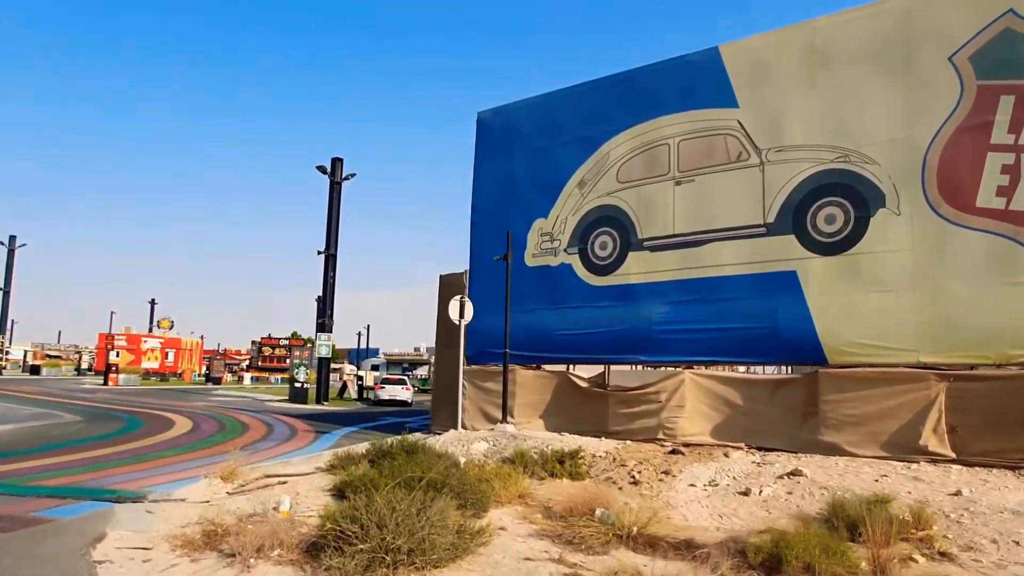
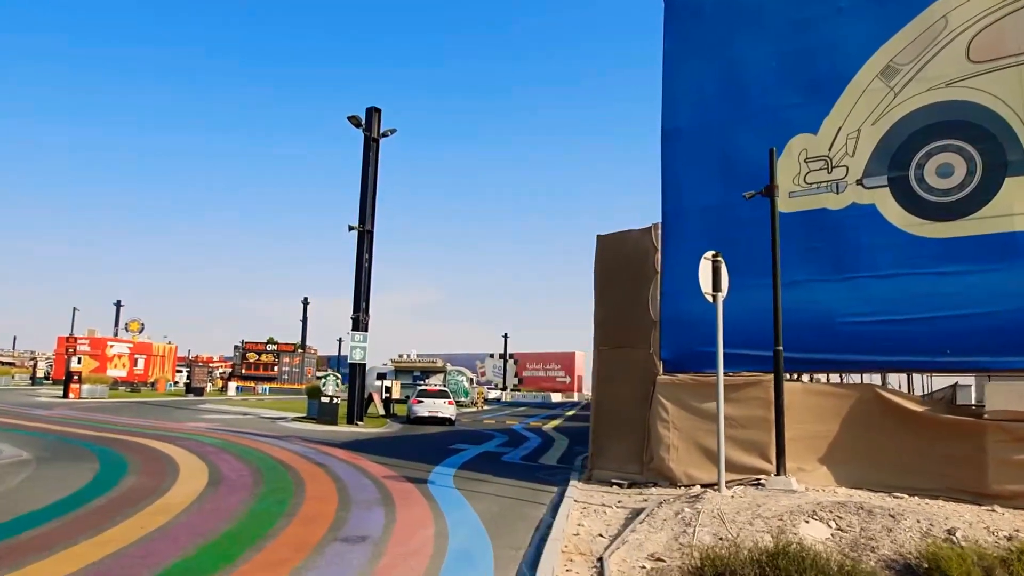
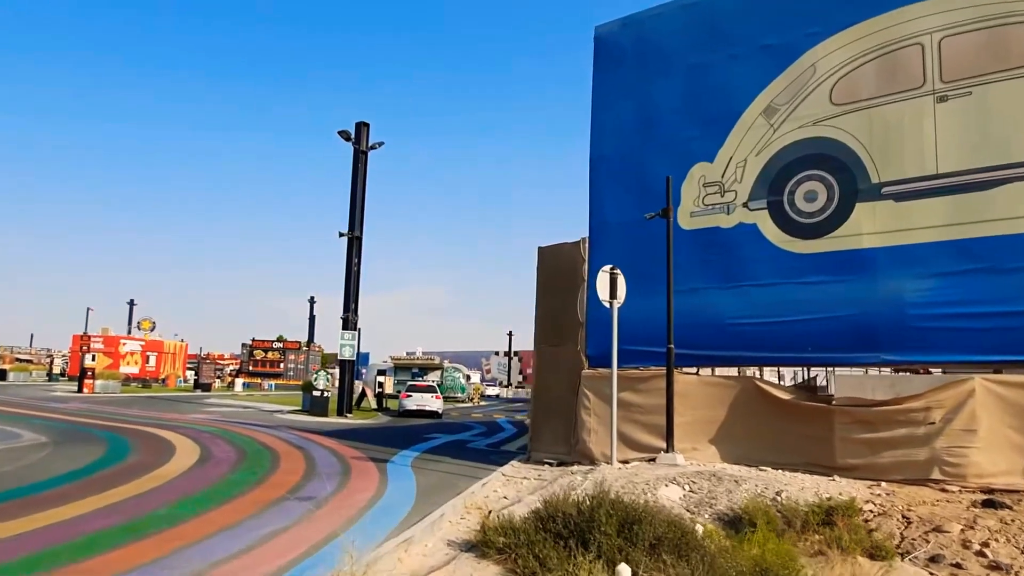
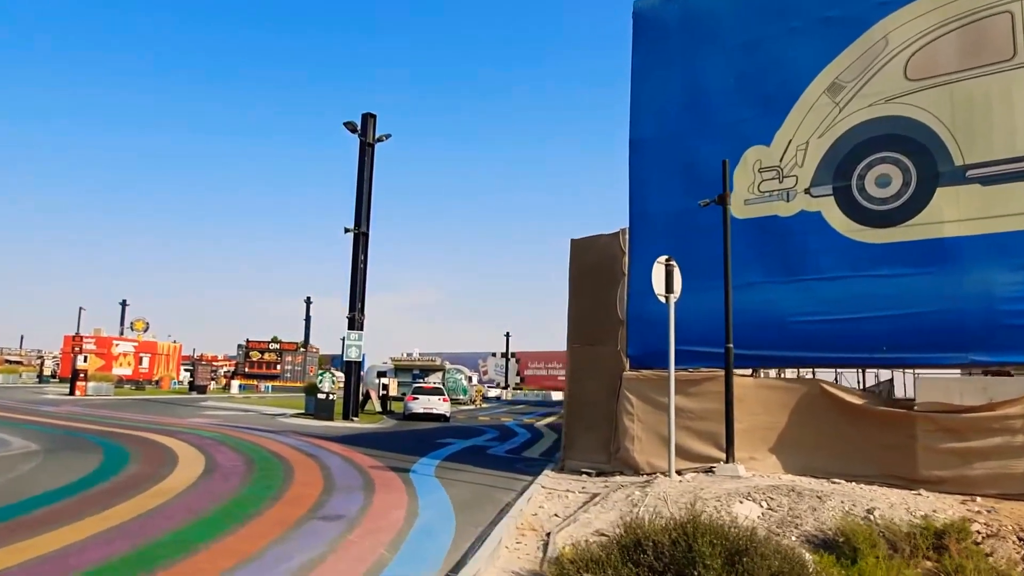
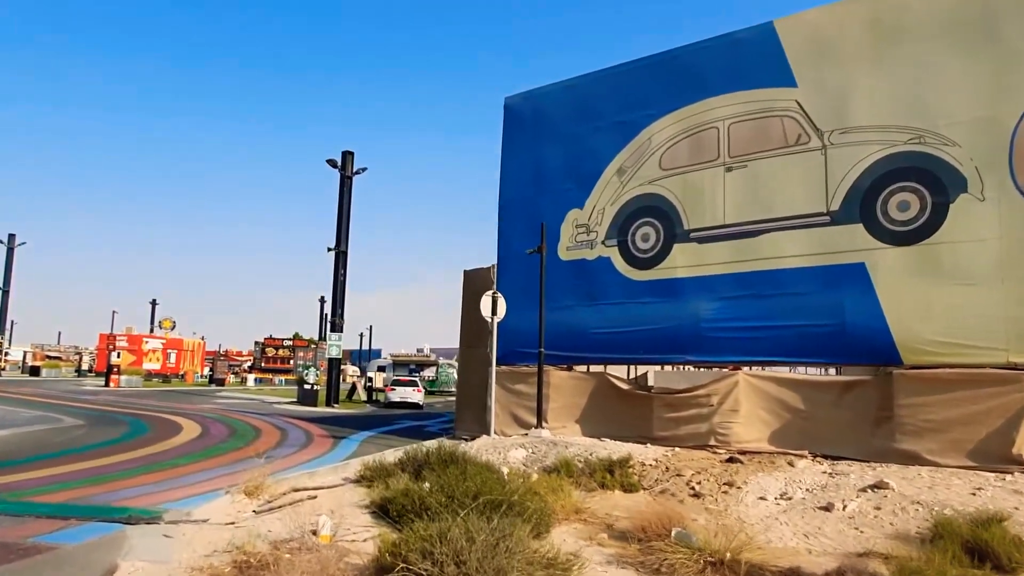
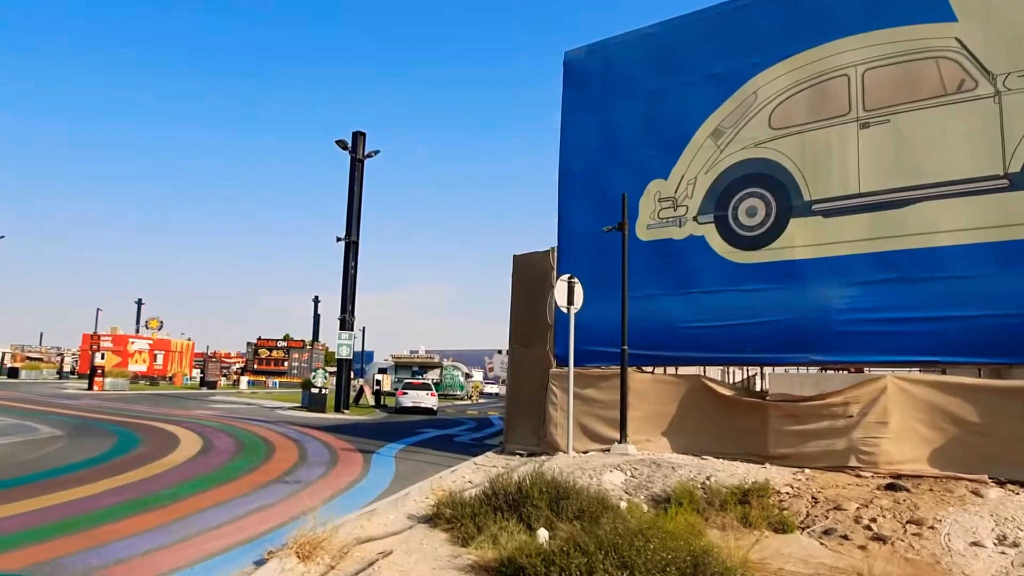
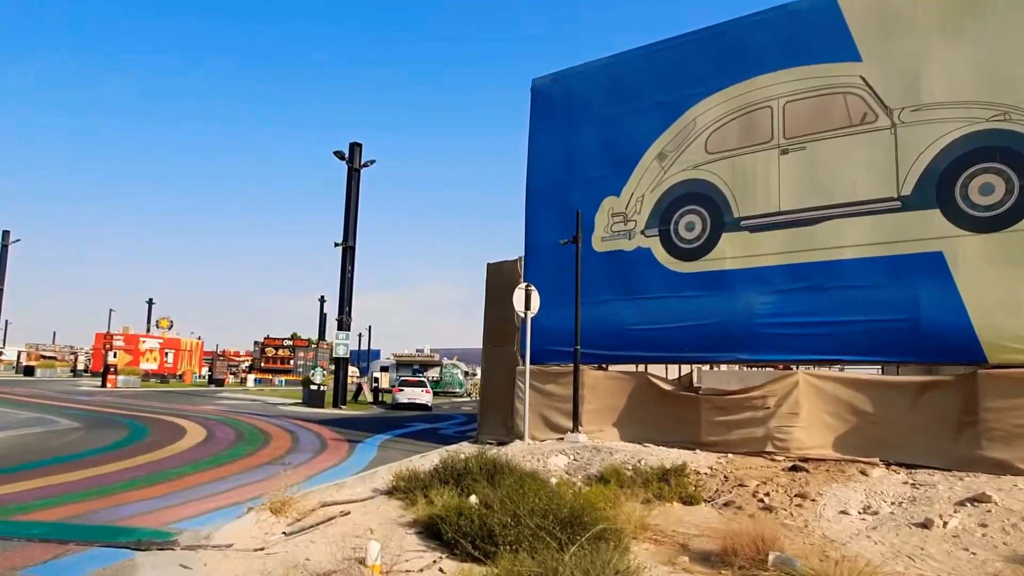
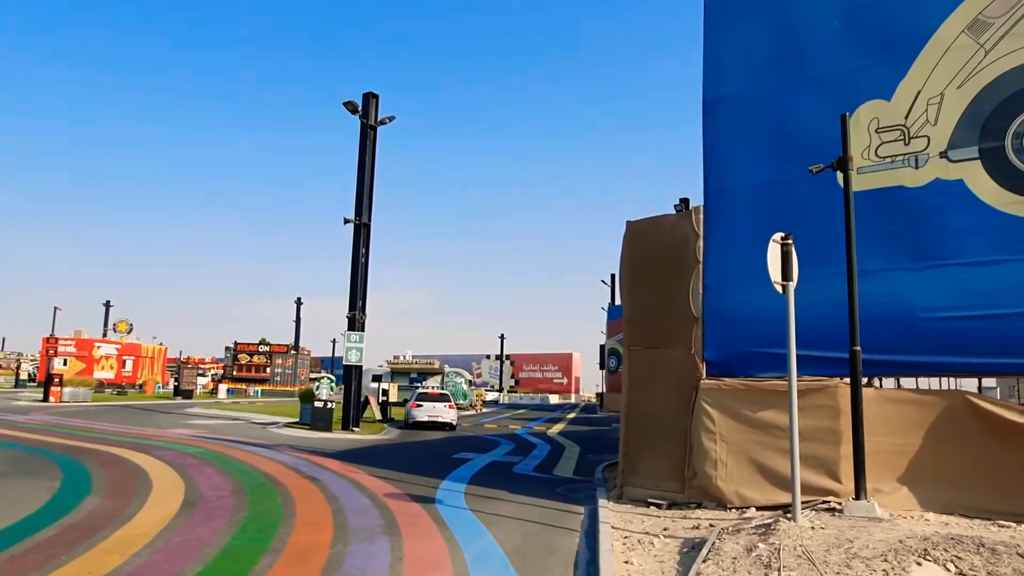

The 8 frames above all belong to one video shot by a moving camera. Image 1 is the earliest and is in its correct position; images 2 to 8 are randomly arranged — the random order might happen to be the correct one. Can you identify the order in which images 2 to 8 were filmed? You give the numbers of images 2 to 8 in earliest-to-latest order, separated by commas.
5, 7, 6, 3, 4, 2, 8
